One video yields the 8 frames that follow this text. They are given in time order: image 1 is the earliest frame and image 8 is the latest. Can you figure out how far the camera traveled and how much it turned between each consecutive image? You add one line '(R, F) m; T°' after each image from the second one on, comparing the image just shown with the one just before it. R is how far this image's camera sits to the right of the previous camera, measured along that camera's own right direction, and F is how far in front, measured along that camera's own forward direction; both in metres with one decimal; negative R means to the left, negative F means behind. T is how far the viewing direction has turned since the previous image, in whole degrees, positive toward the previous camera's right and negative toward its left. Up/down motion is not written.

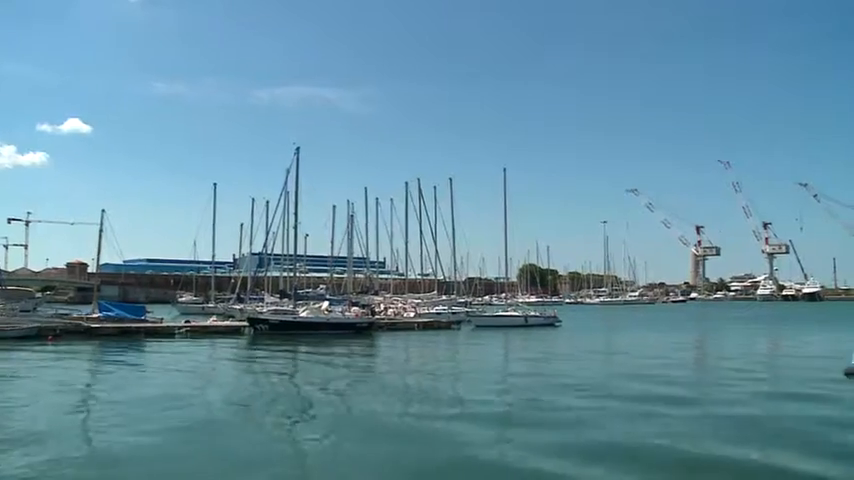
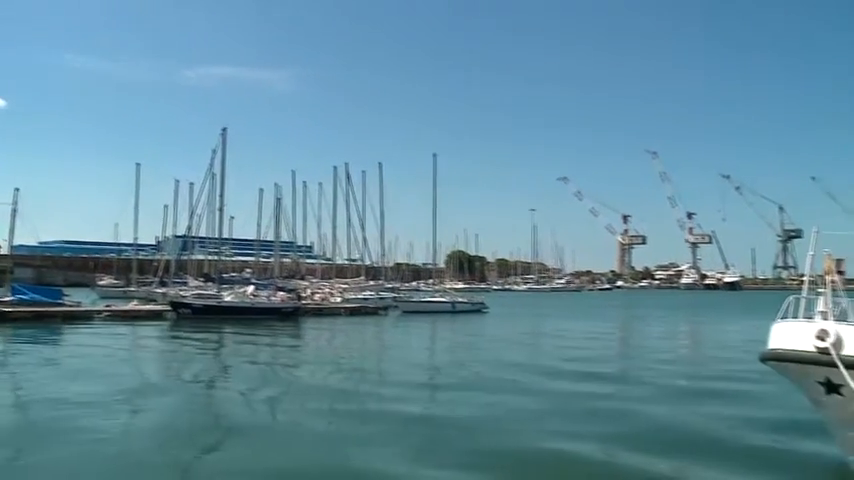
(0.0, +0.1) m; +5°
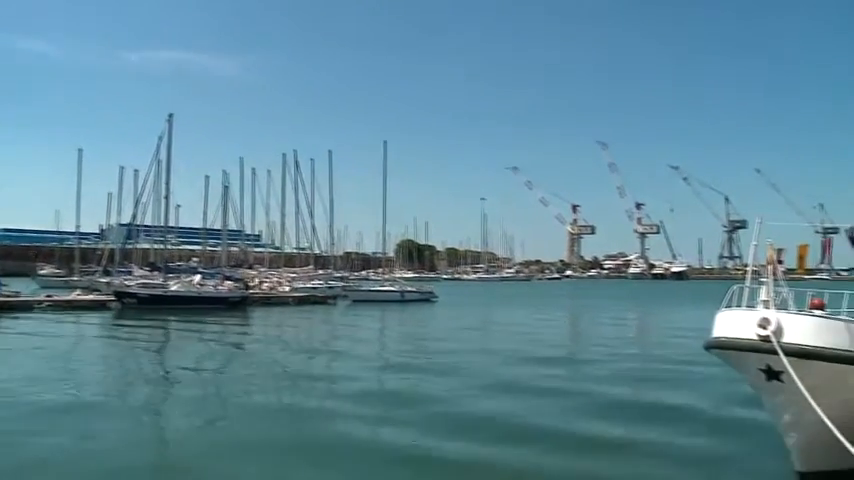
(0.0, +0.1) m; +3°
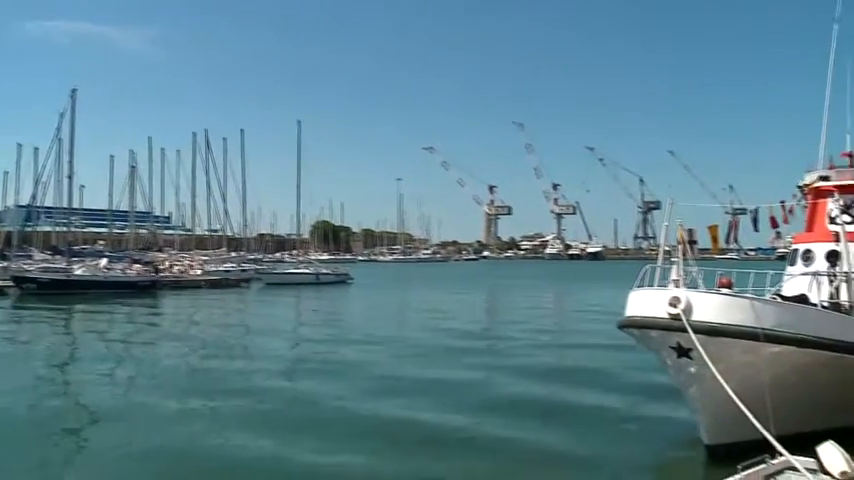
(-3.0, +0.9) m; +13°
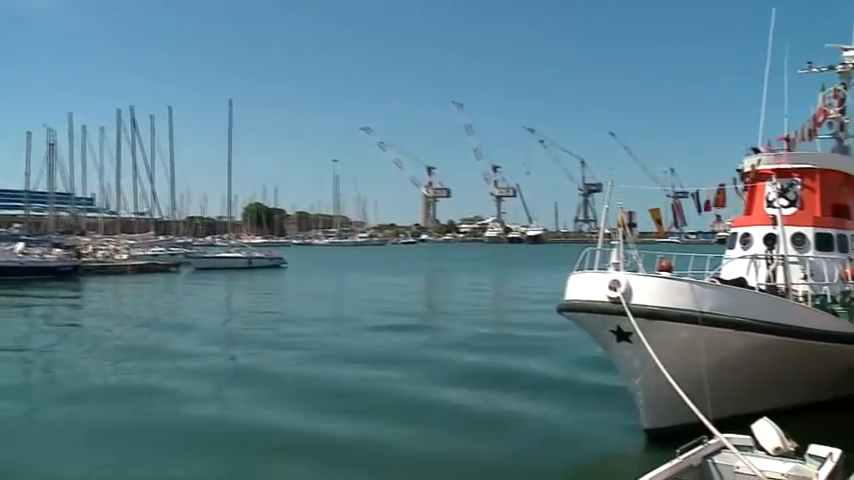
(-0.1, +0.6) m; +4°
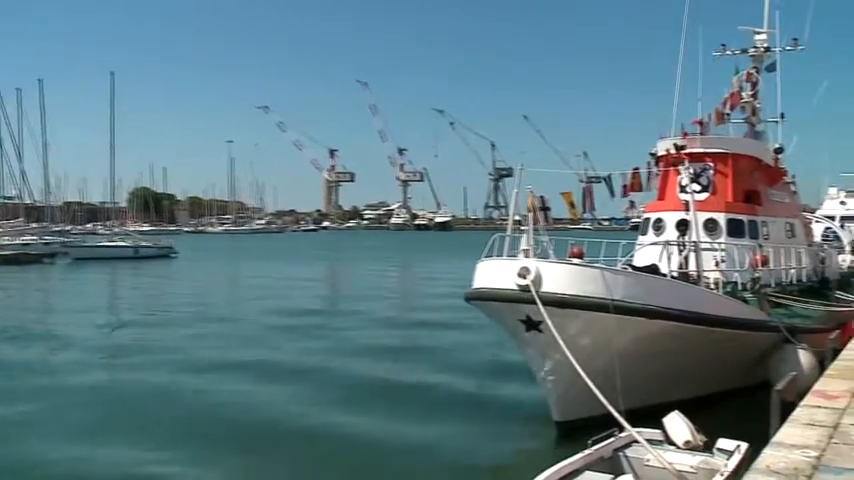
(-0.1, +1.3) m; +6°
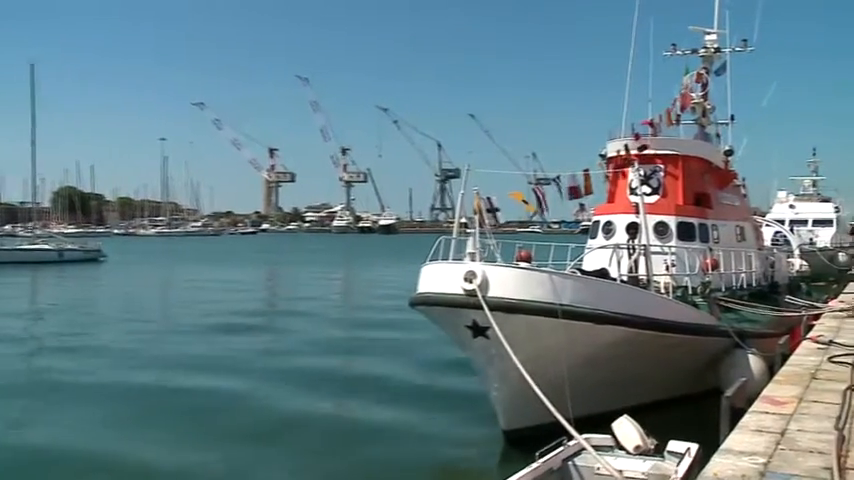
(+0.1, +0.8) m; +3°
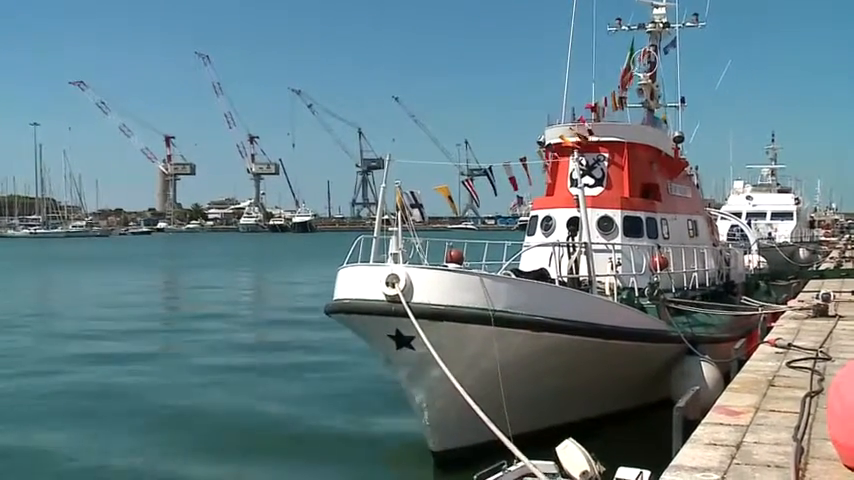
(+0.6, +2.3) m; +4°
